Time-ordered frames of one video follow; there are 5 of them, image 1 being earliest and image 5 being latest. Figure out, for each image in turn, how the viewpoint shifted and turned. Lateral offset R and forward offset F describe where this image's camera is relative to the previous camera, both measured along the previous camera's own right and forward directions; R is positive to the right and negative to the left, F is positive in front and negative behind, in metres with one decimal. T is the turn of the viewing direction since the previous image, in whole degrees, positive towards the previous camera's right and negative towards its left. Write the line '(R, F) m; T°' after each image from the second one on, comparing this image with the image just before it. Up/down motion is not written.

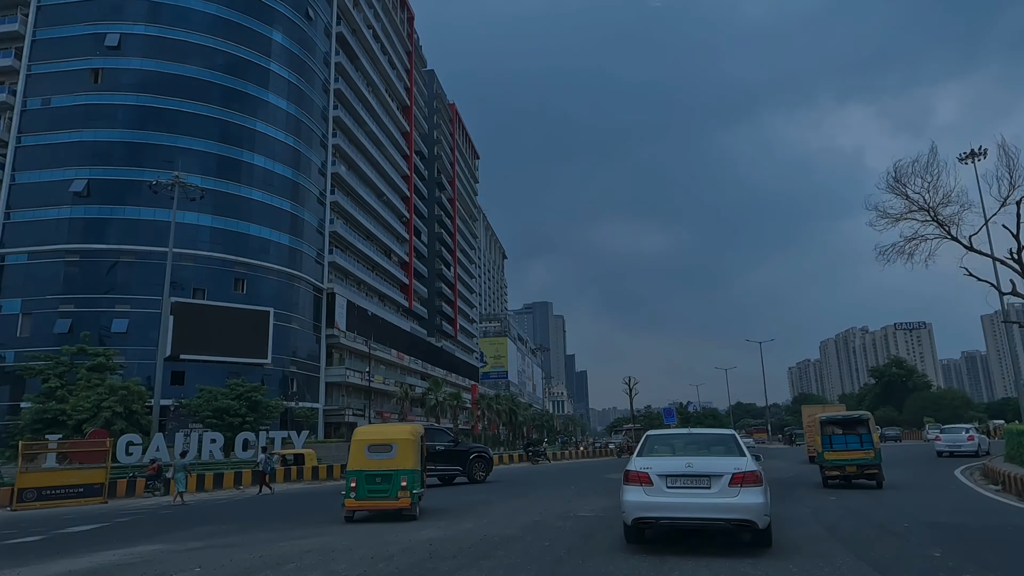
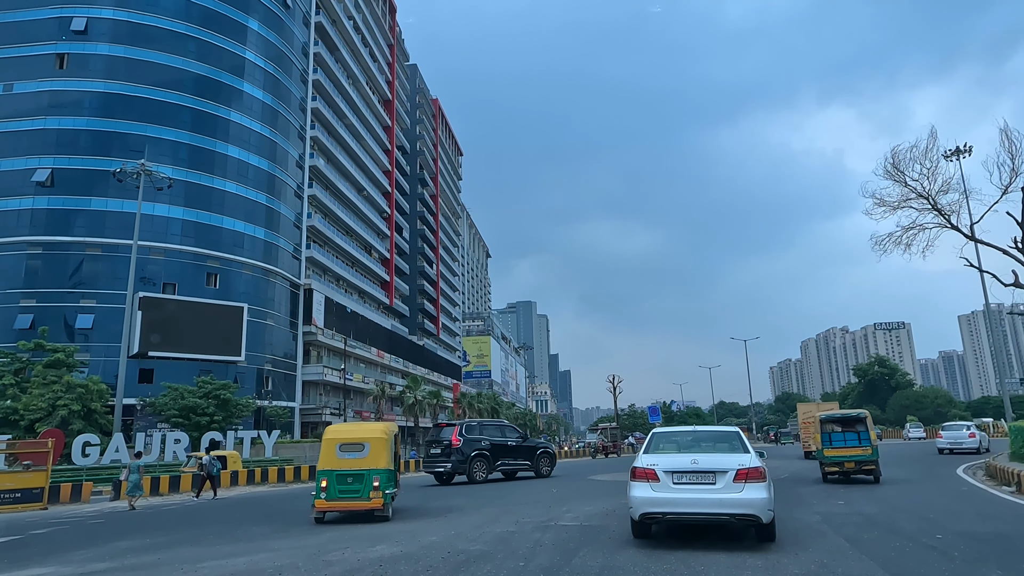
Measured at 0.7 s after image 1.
(+0.1, +1.1) m; +1°
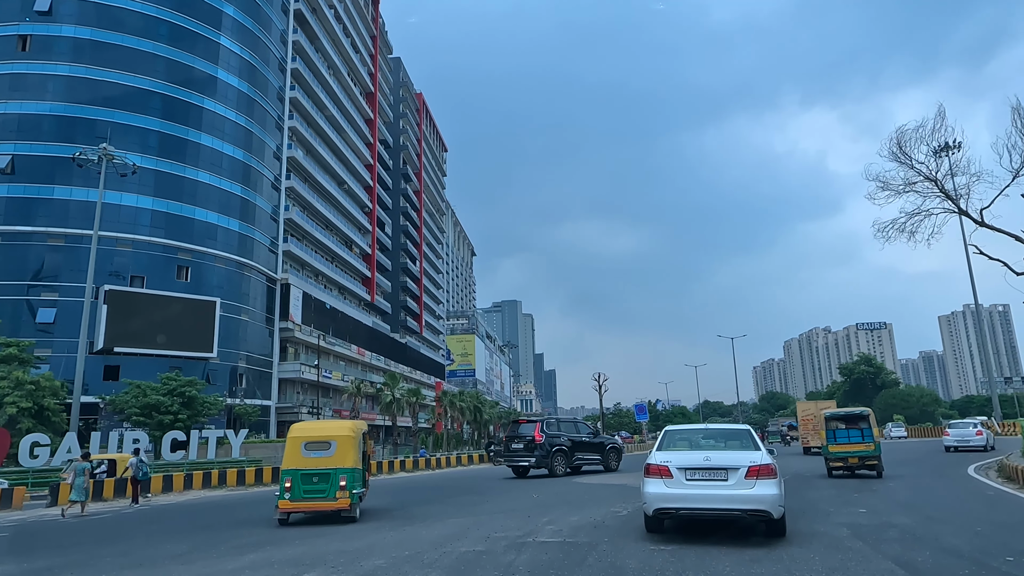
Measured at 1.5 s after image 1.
(+0.1, +1.3) m; +1°
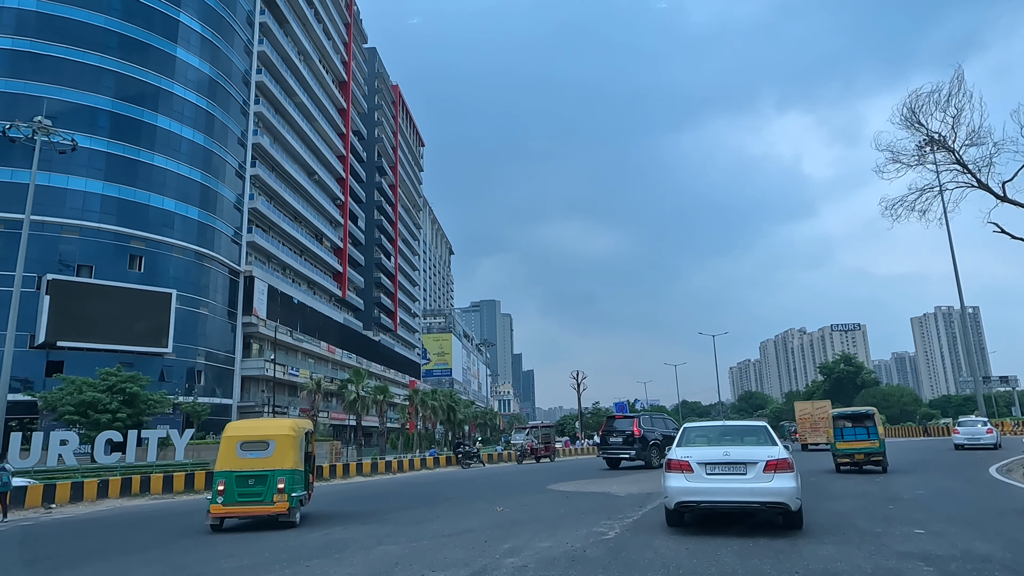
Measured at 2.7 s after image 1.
(+0.2, +2.0) m; +2°
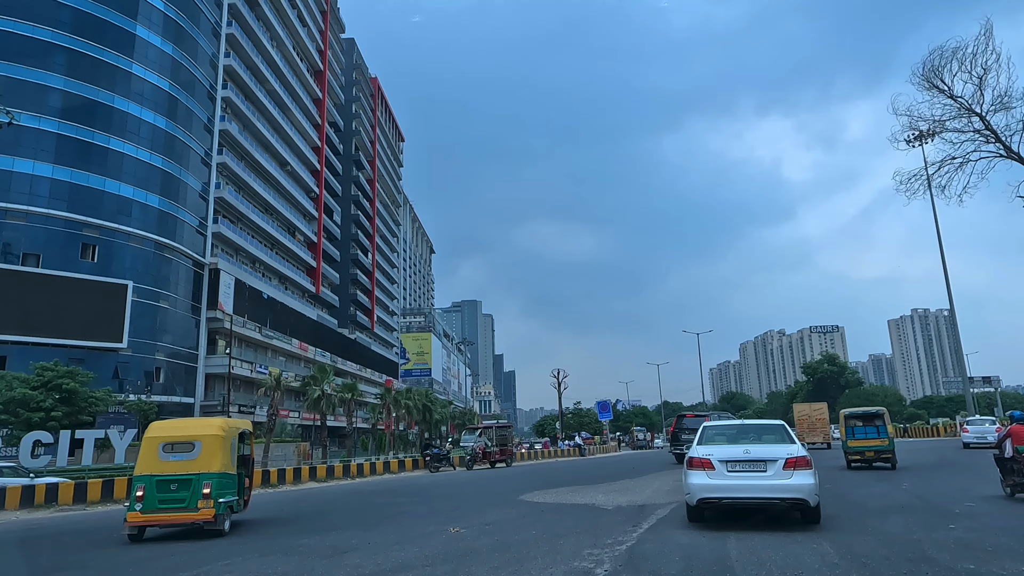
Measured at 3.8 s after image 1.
(+0.2, +1.9) m; +2°
